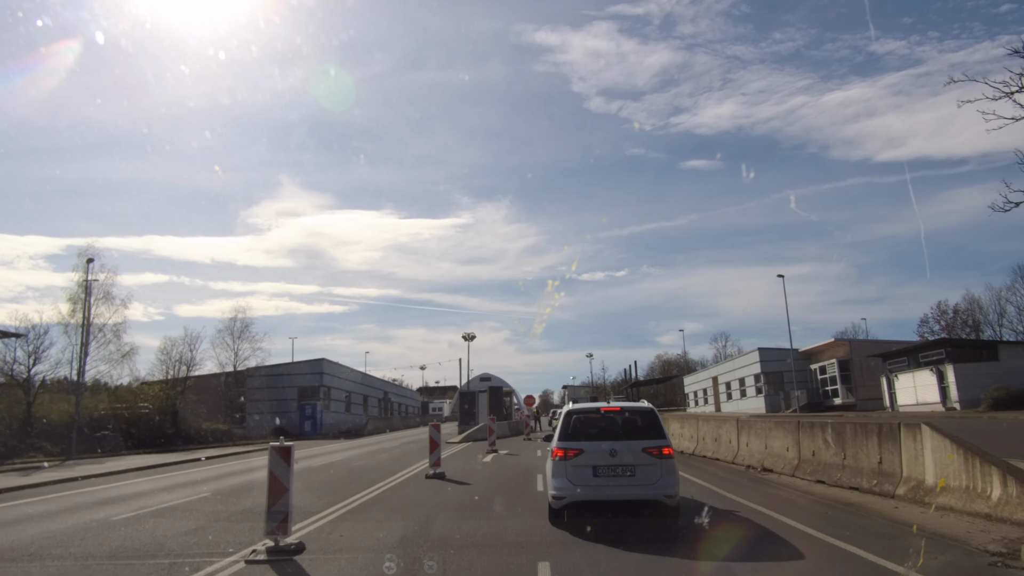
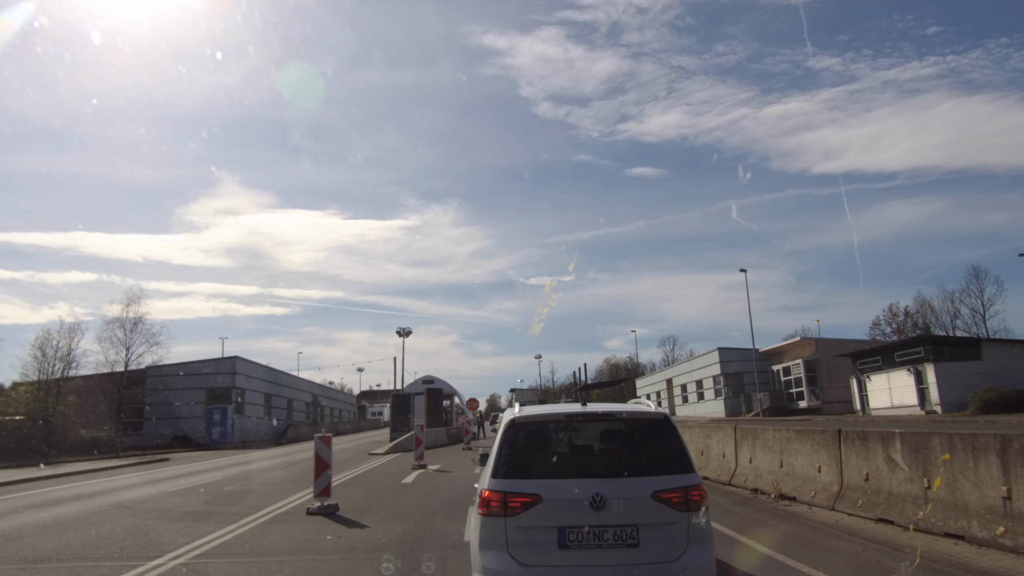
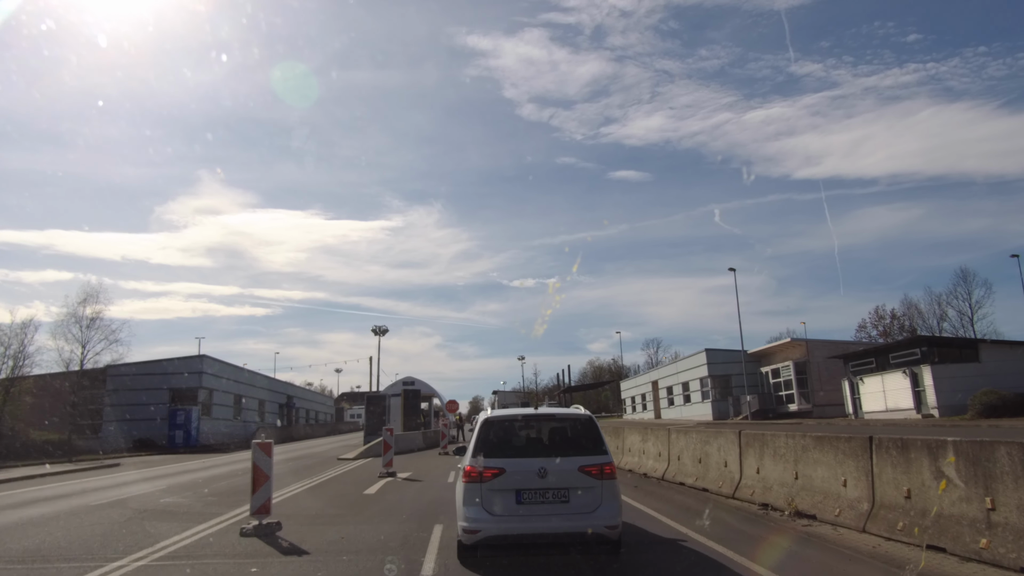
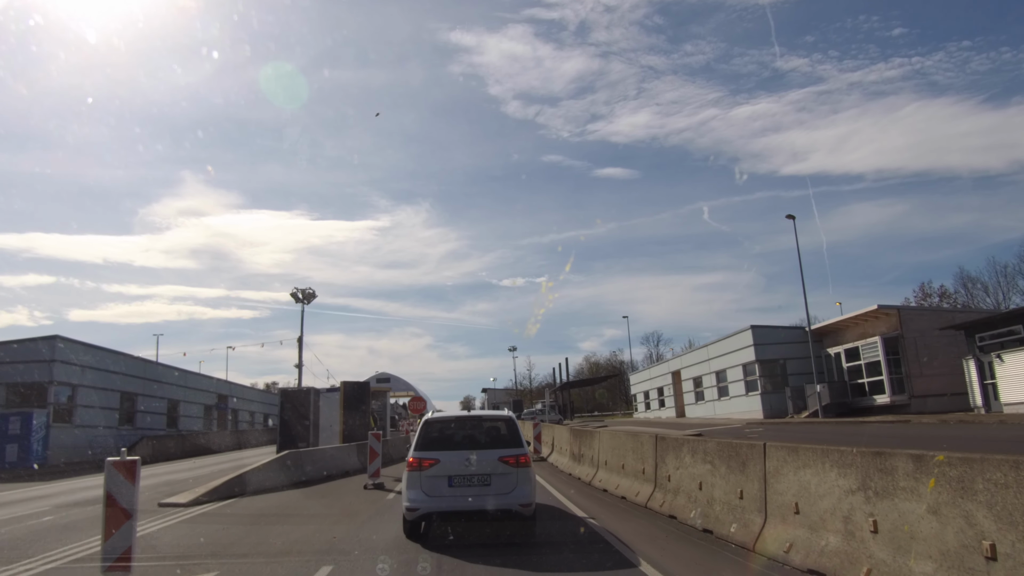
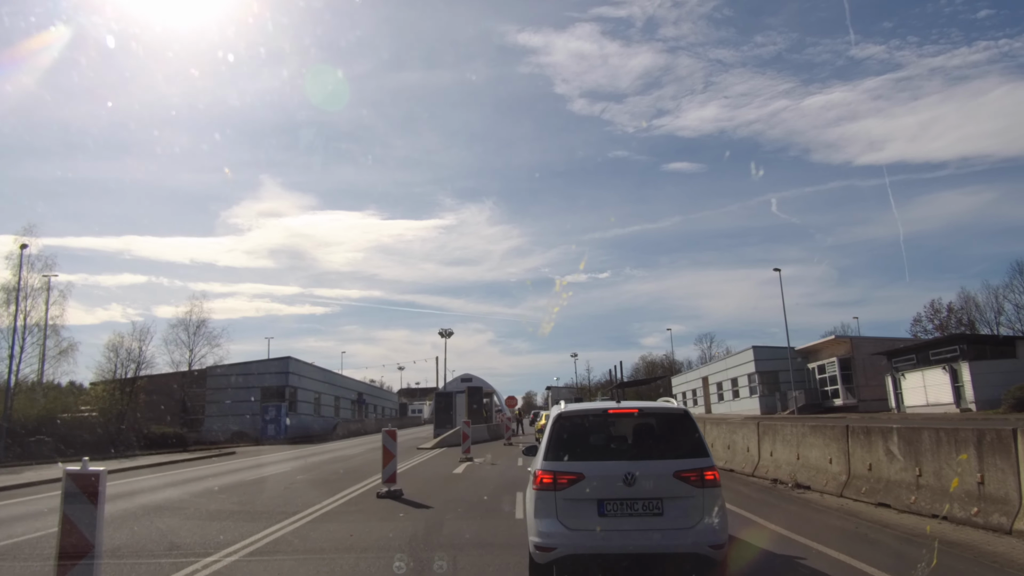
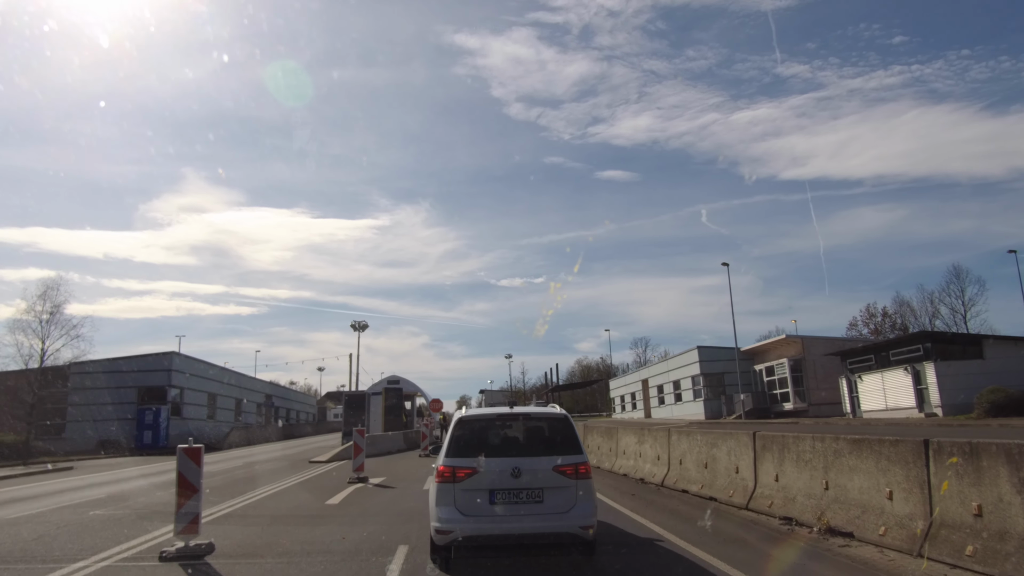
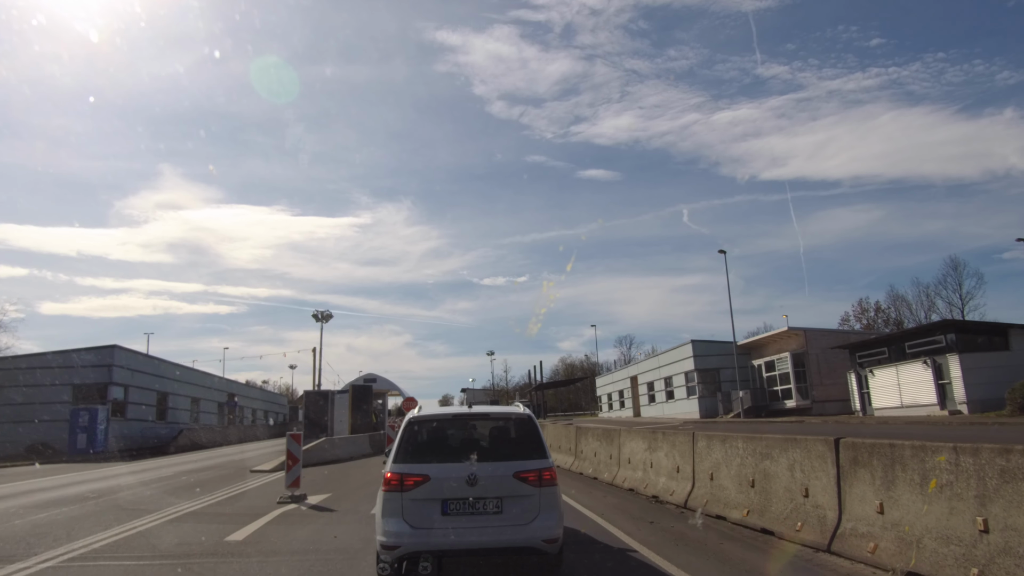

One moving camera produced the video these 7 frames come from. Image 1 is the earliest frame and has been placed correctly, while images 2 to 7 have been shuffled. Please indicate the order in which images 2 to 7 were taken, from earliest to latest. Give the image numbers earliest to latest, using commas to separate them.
5, 2, 3, 6, 7, 4
